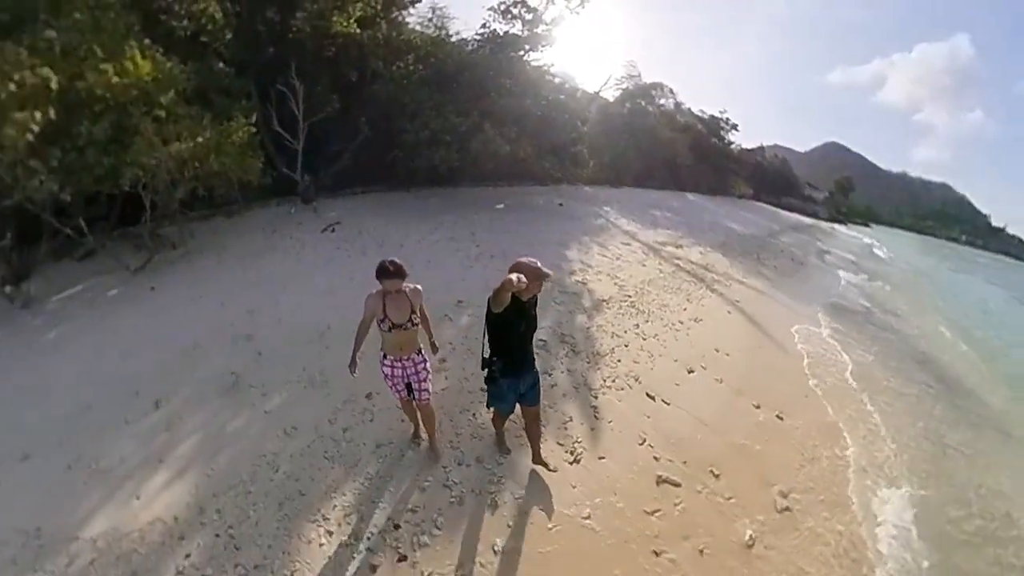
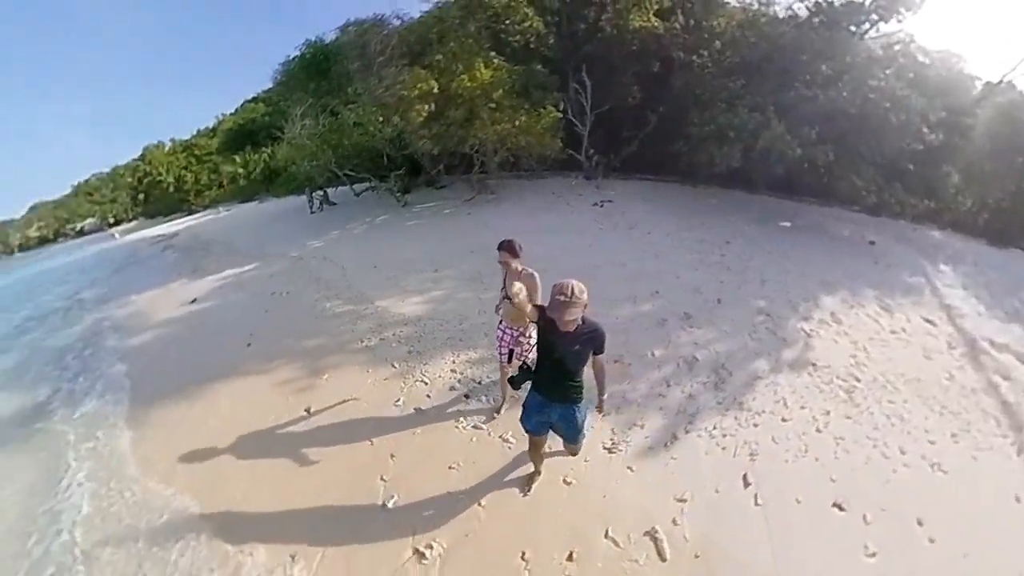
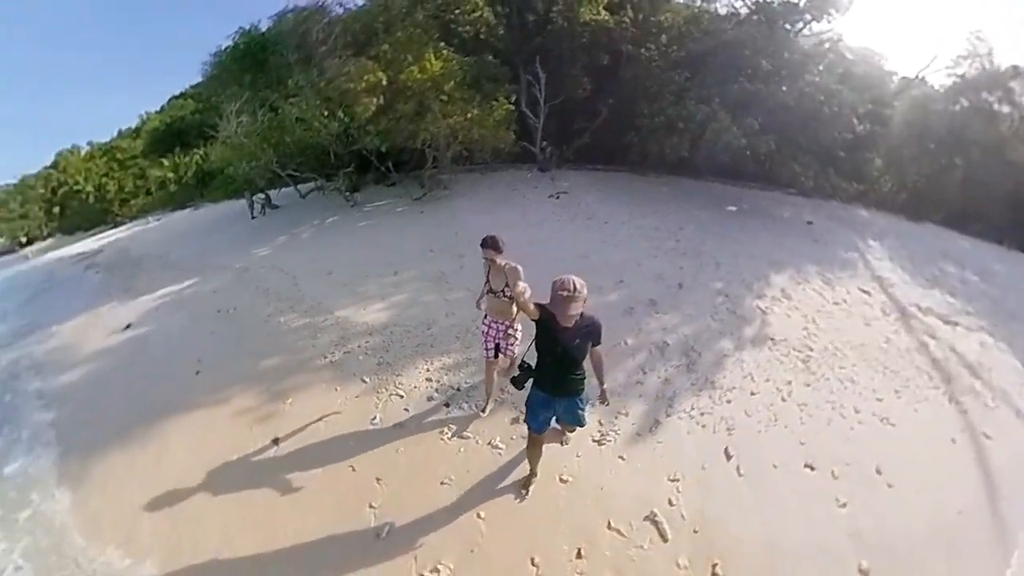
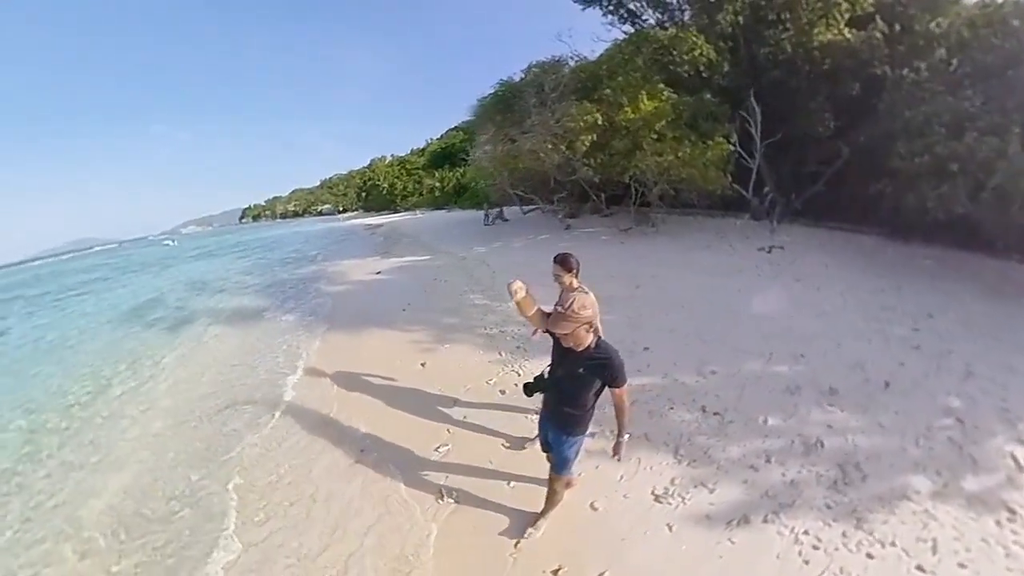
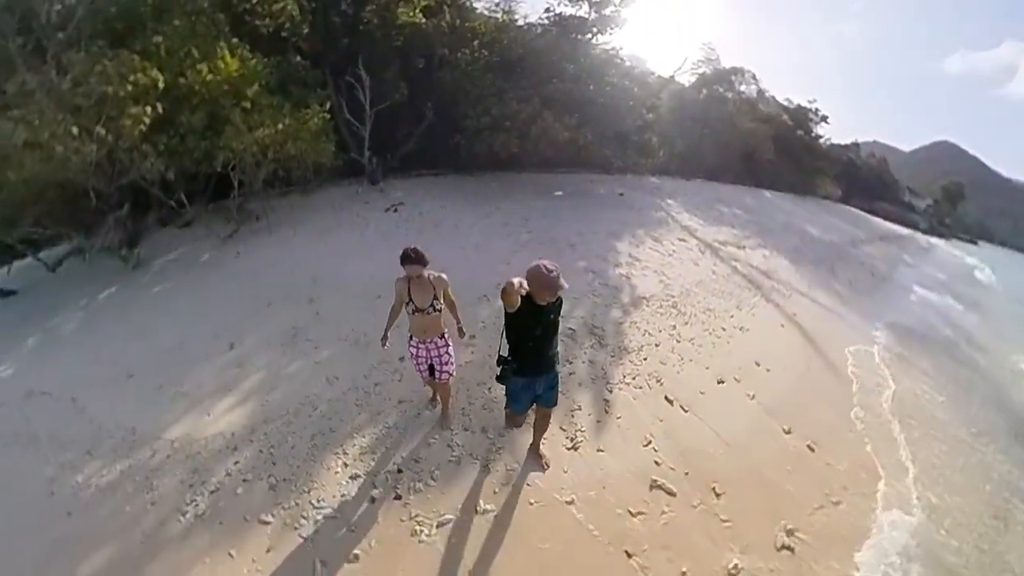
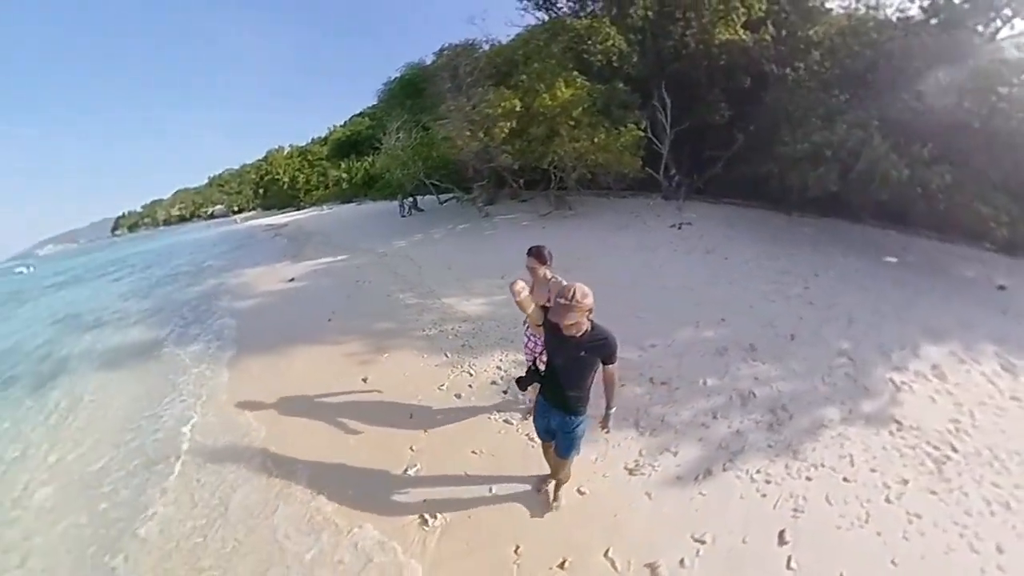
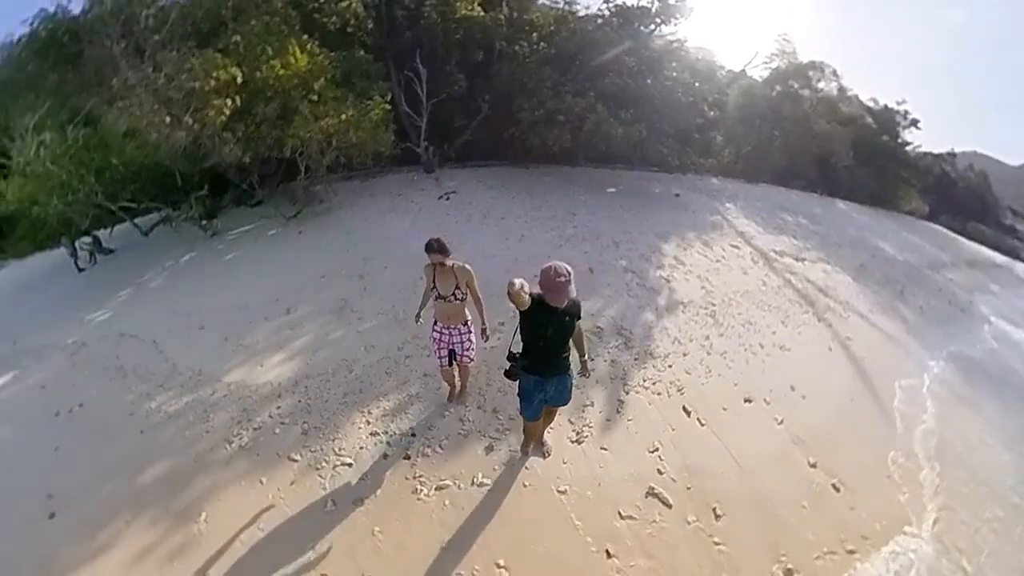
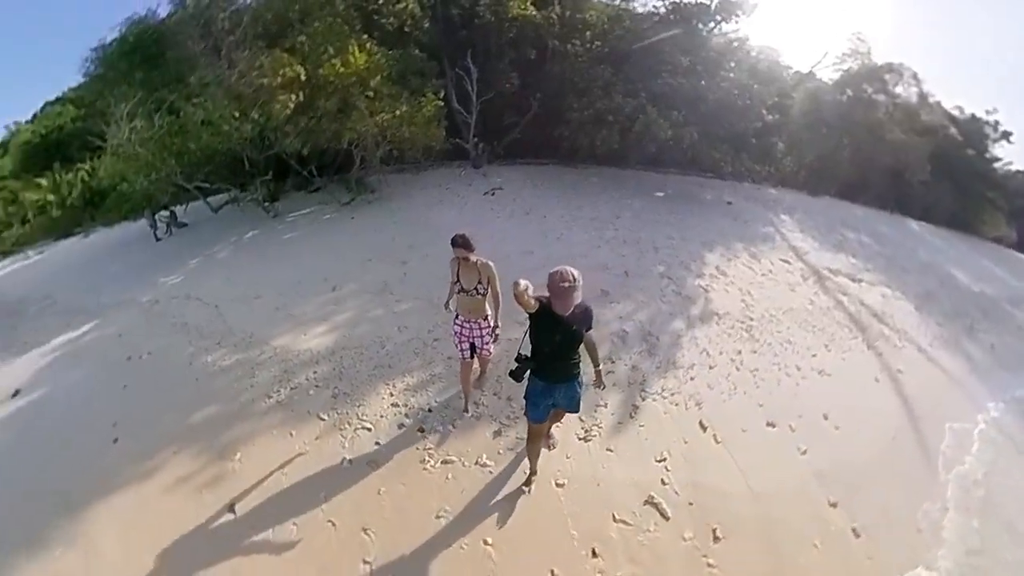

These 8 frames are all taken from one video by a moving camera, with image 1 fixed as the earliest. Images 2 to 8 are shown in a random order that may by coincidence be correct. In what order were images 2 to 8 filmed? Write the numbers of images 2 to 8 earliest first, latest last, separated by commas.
5, 7, 8, 3, 2, 6, 4
